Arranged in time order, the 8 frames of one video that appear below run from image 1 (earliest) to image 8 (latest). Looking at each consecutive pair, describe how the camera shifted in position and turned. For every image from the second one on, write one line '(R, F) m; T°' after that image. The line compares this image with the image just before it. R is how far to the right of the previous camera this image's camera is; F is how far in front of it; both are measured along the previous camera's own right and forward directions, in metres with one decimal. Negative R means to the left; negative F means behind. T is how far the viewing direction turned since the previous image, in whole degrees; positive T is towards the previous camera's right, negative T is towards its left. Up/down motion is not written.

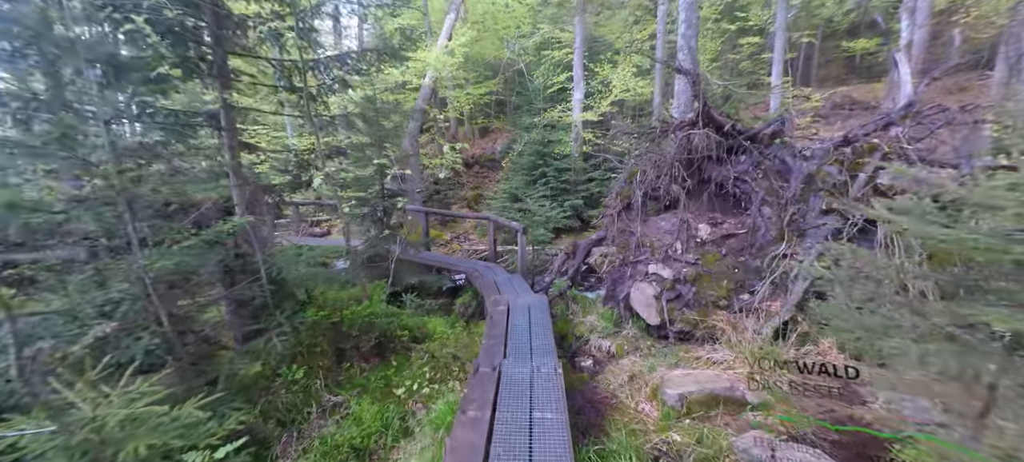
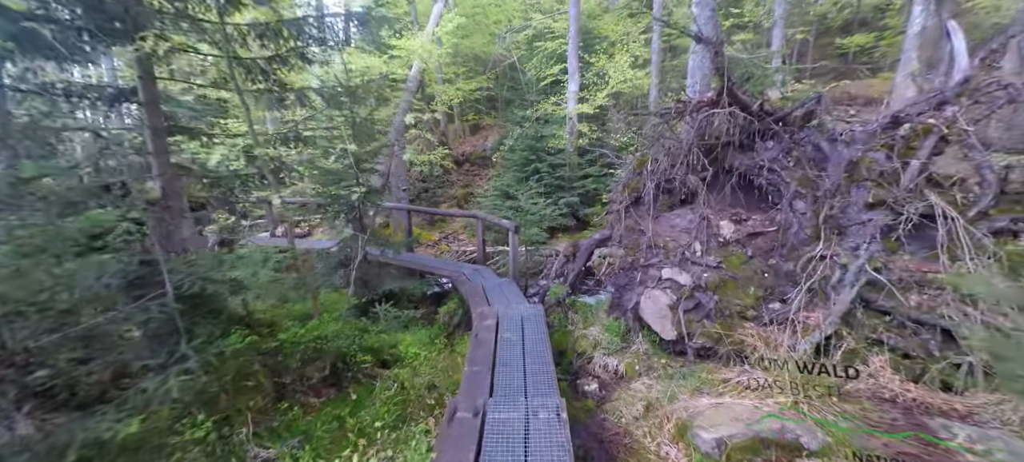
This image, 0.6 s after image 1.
(0.0, +0.6) m; +1°
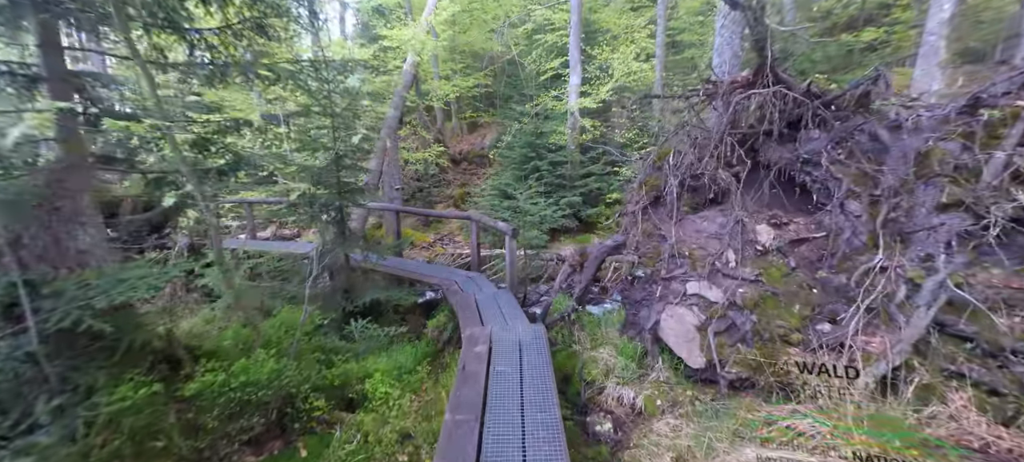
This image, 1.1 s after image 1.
(0.0, +0.6) m; 0°
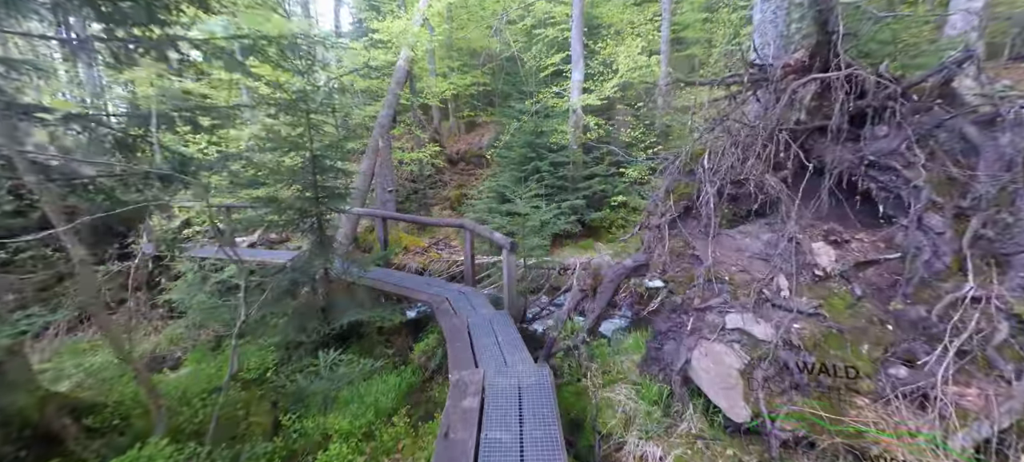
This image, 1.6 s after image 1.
(0.0, +0.6) m; 0°
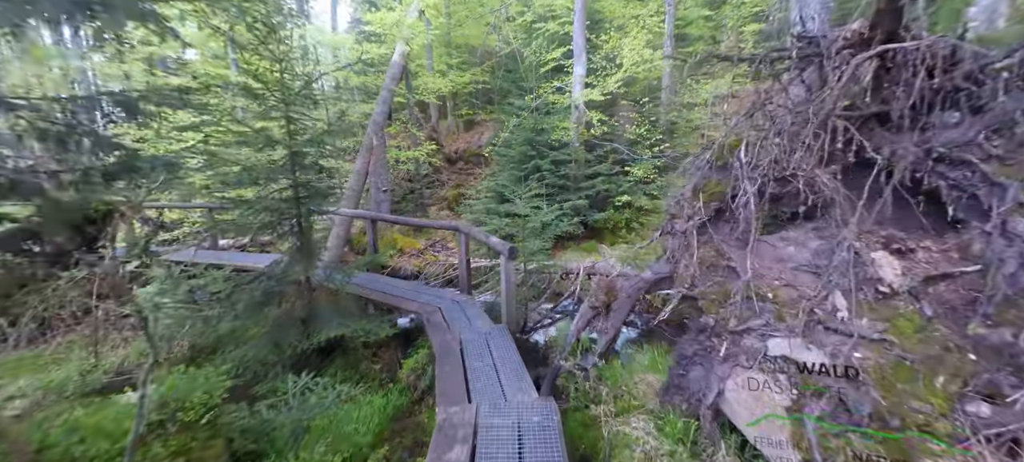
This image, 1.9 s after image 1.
(0.0, +0.4) m; 0°
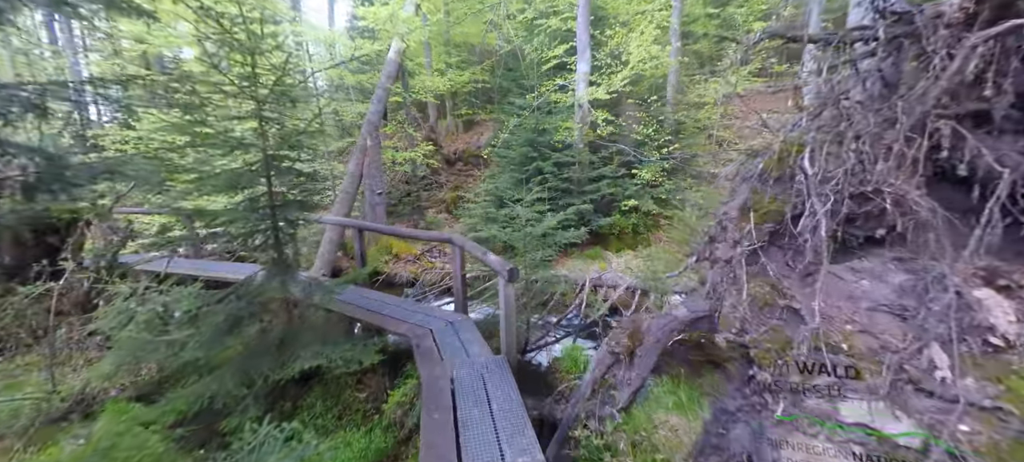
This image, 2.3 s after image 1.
(0.0, +0.4) m; 0°
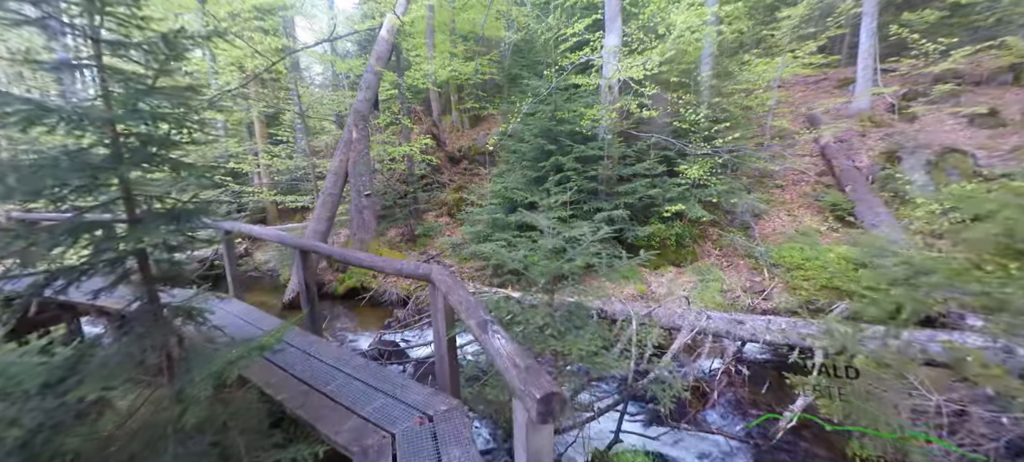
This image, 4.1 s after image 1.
(-0.1, +1.5) m; -1°
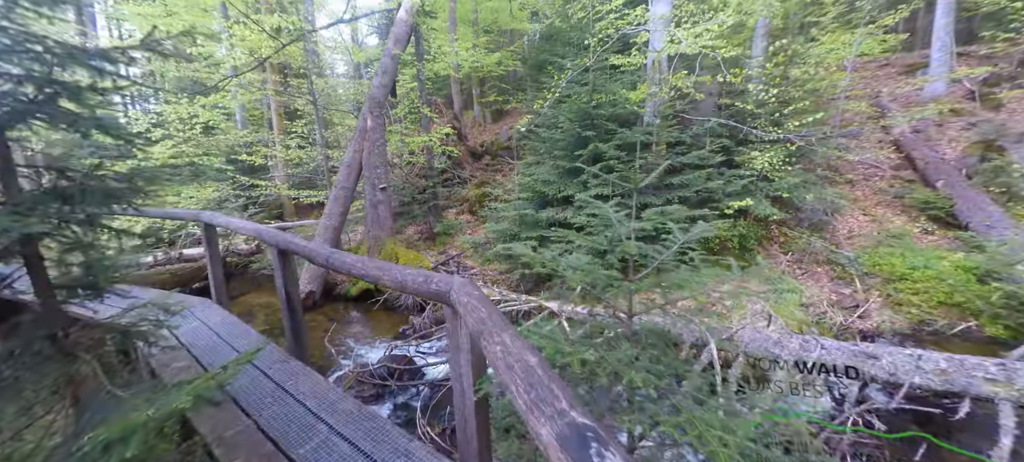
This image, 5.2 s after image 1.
(-0.2, +0.8) m; -3°
